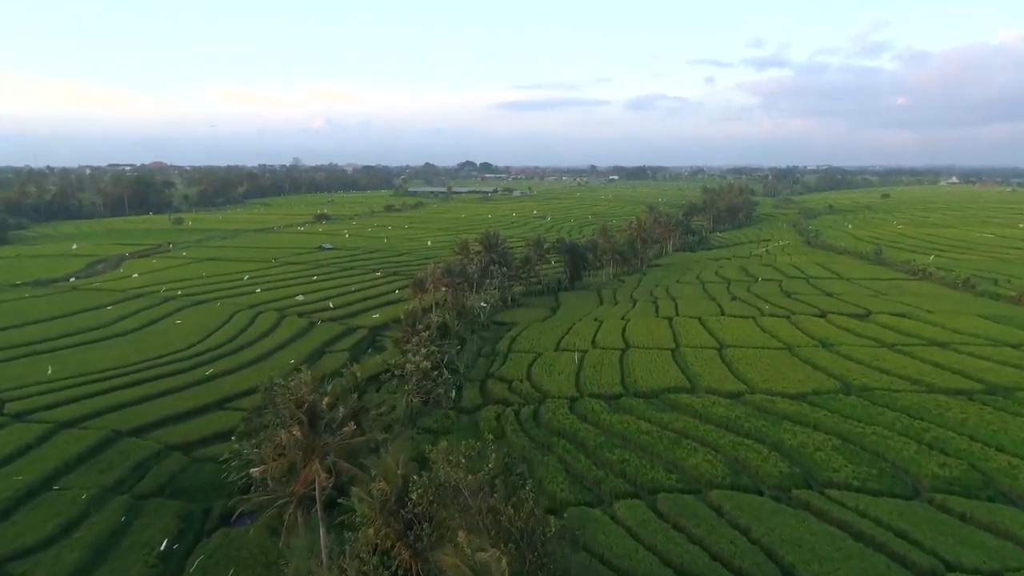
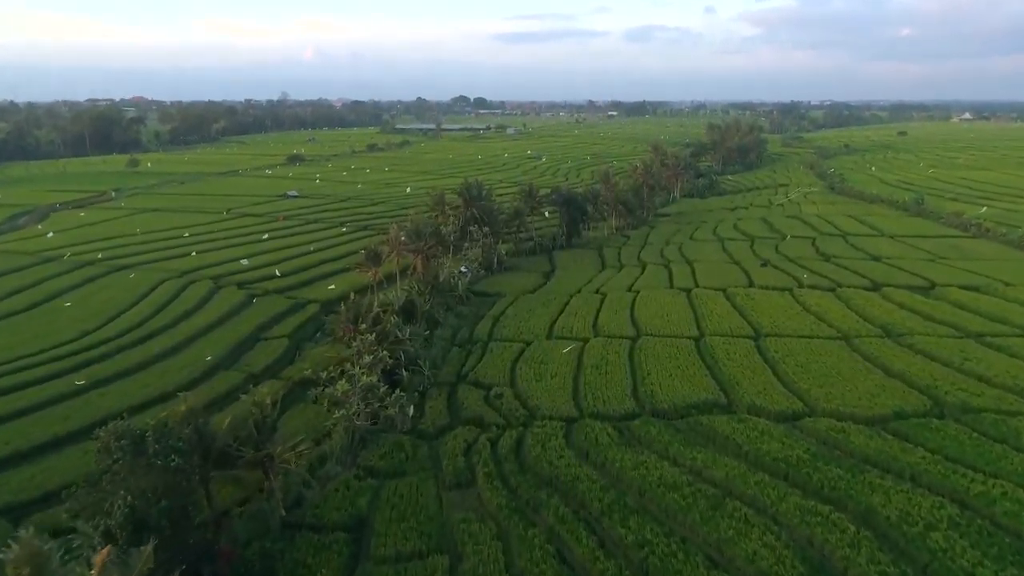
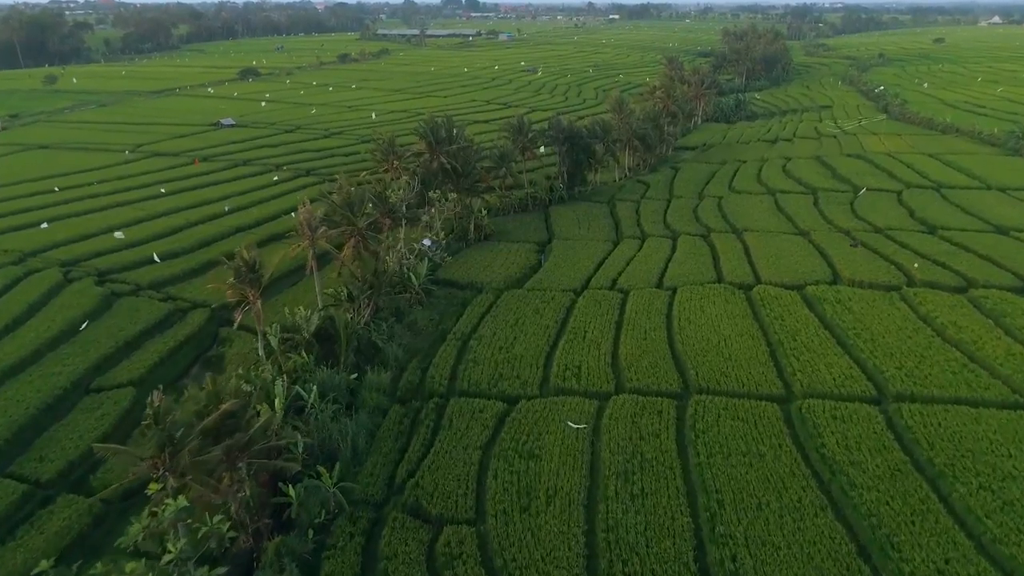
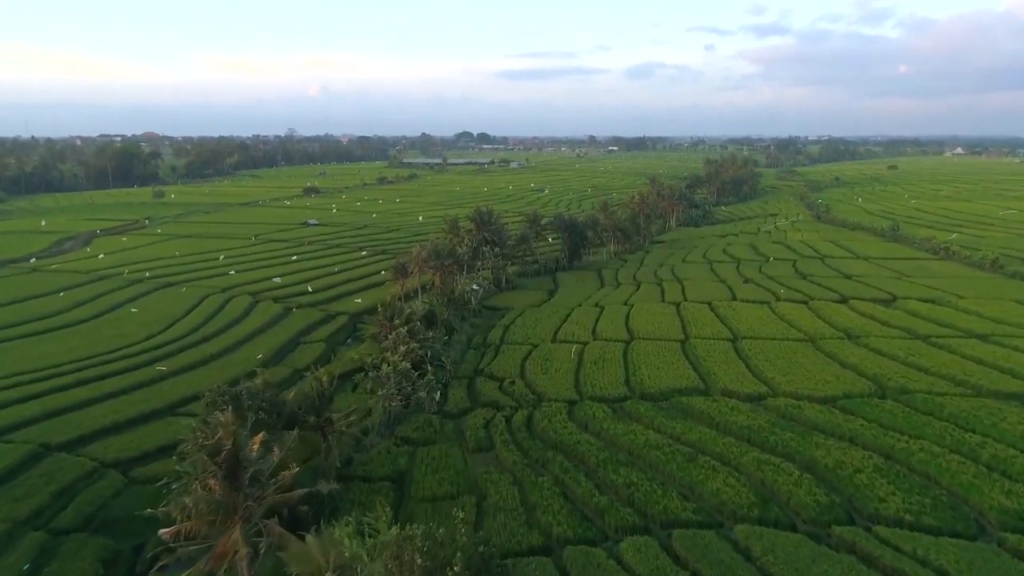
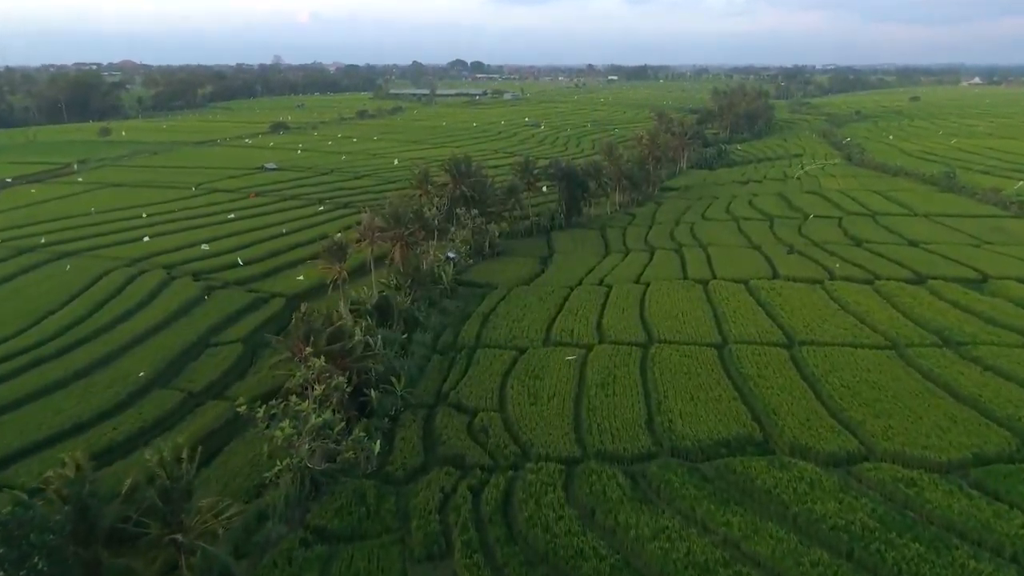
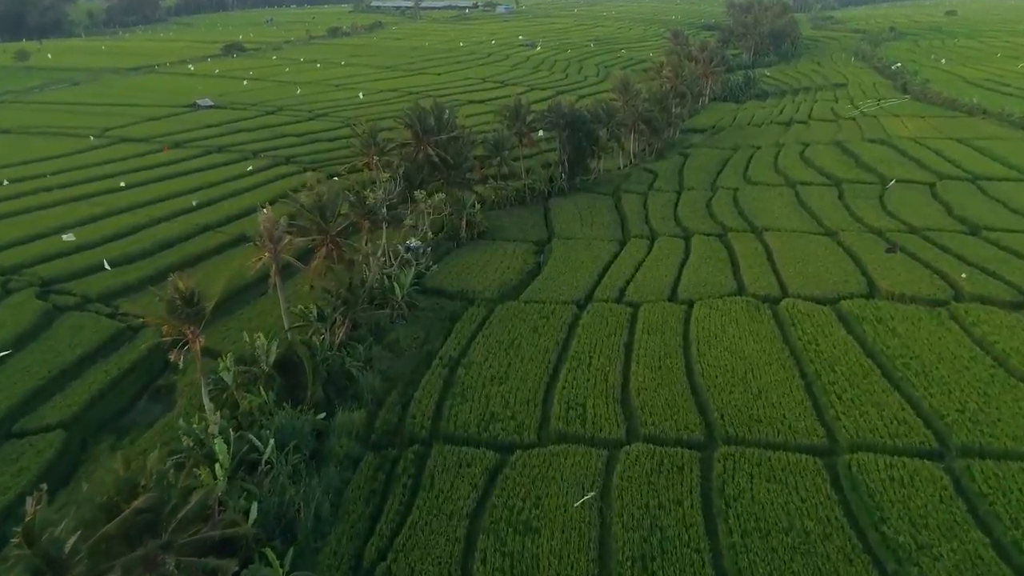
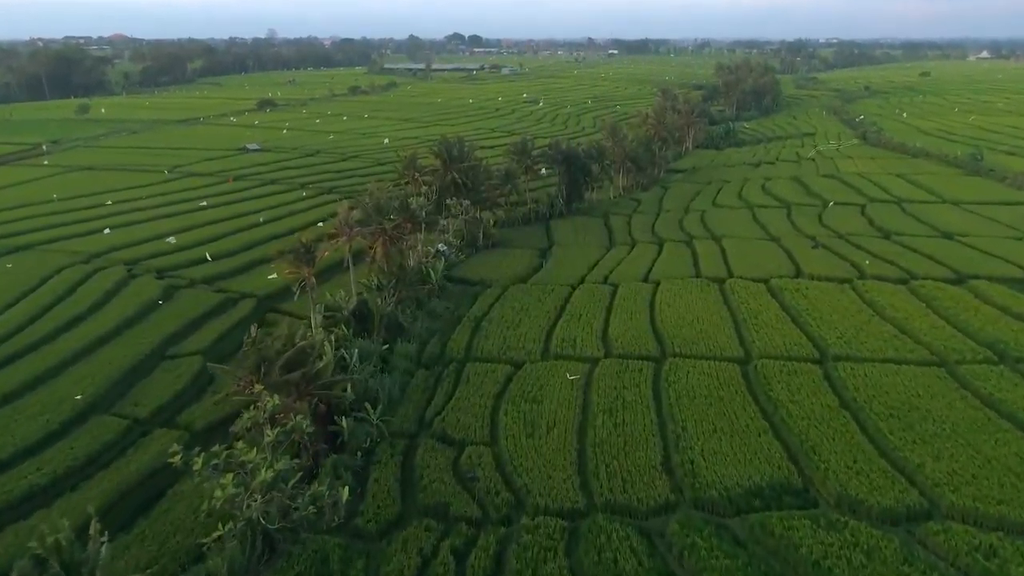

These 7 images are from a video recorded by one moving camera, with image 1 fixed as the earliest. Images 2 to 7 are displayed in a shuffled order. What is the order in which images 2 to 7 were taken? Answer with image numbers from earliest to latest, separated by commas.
4, 2, 5, 7, 3, 6
